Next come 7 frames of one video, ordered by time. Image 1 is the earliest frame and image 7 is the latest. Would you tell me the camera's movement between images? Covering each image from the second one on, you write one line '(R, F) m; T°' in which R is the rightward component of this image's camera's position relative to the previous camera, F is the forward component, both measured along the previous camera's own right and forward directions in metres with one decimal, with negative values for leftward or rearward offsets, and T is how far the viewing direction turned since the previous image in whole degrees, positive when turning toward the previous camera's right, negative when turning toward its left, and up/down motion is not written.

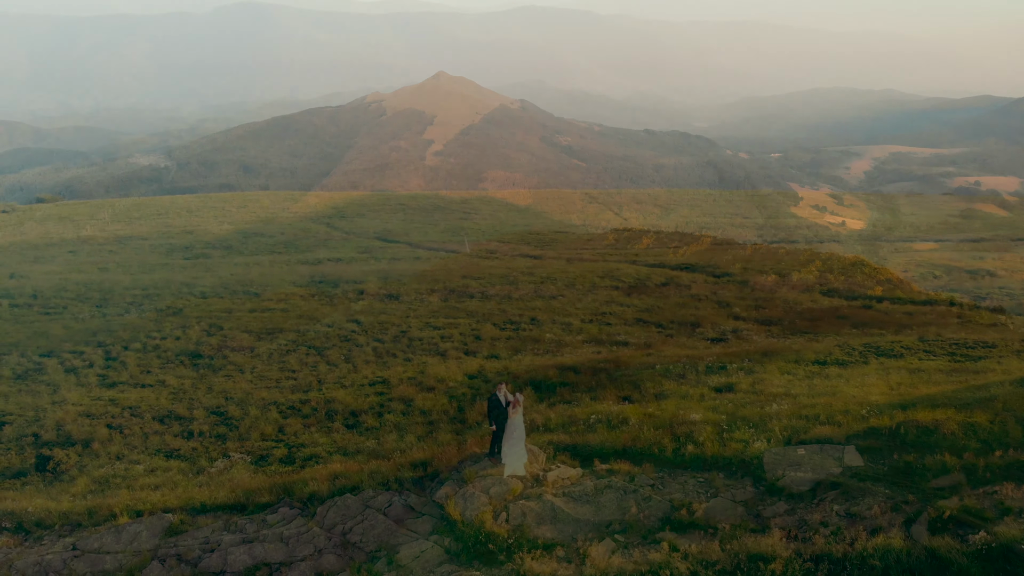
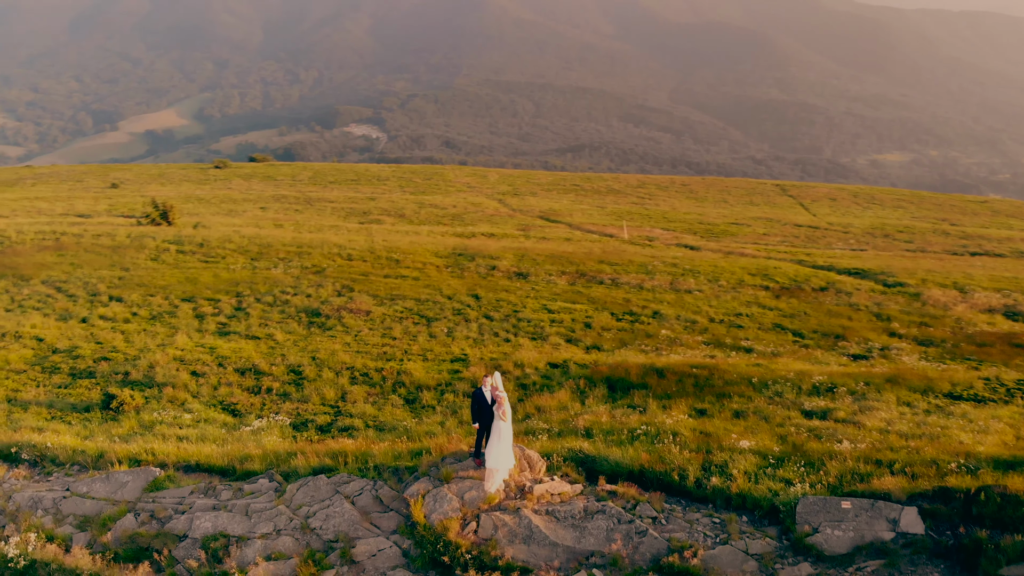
(+3.0, +2.3) m; -13°
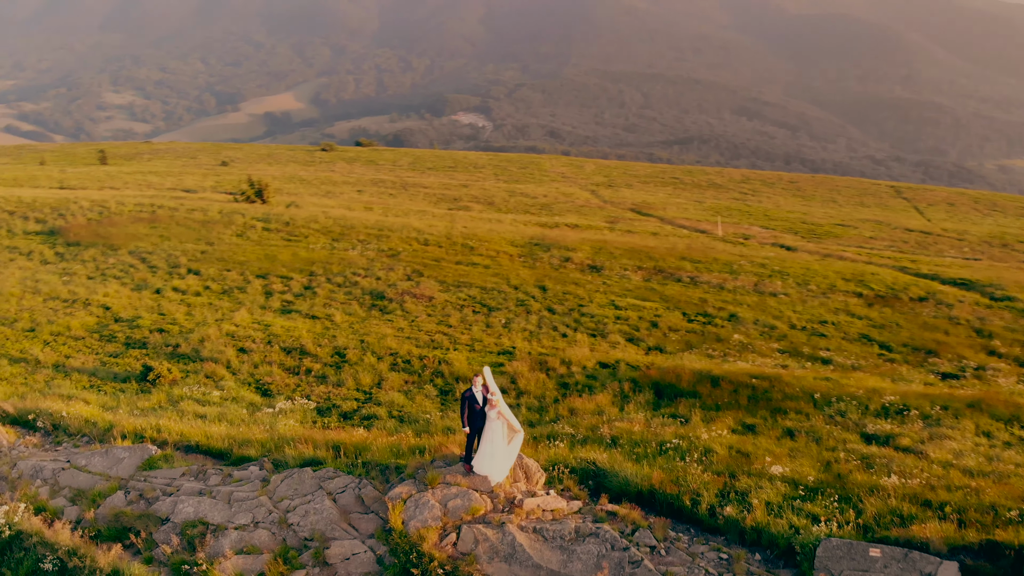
(+1.5, +1.3) m; -7°
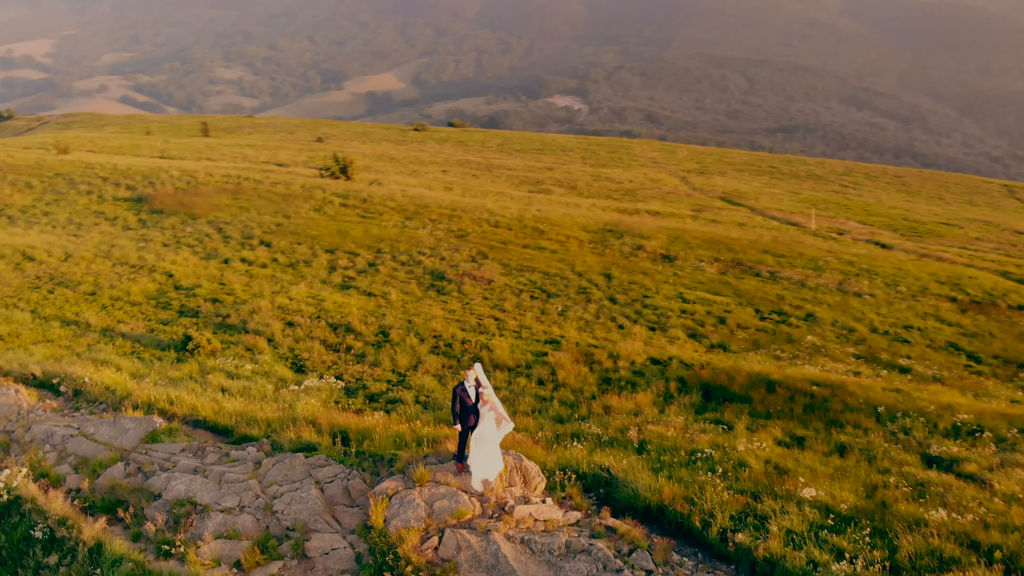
(+1.2, +1.1) m; -6°
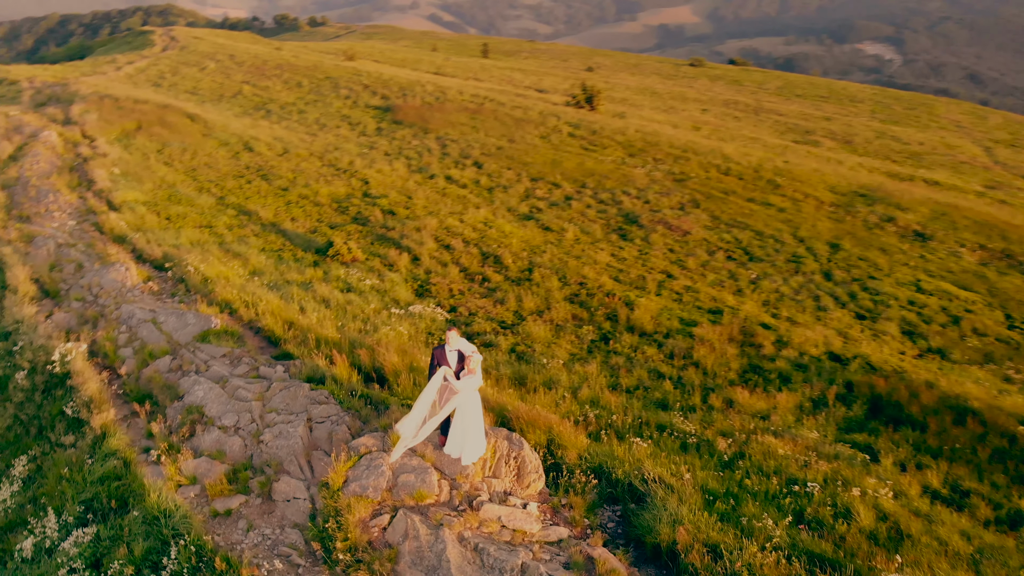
(+2.7, +2.8) m; -18°
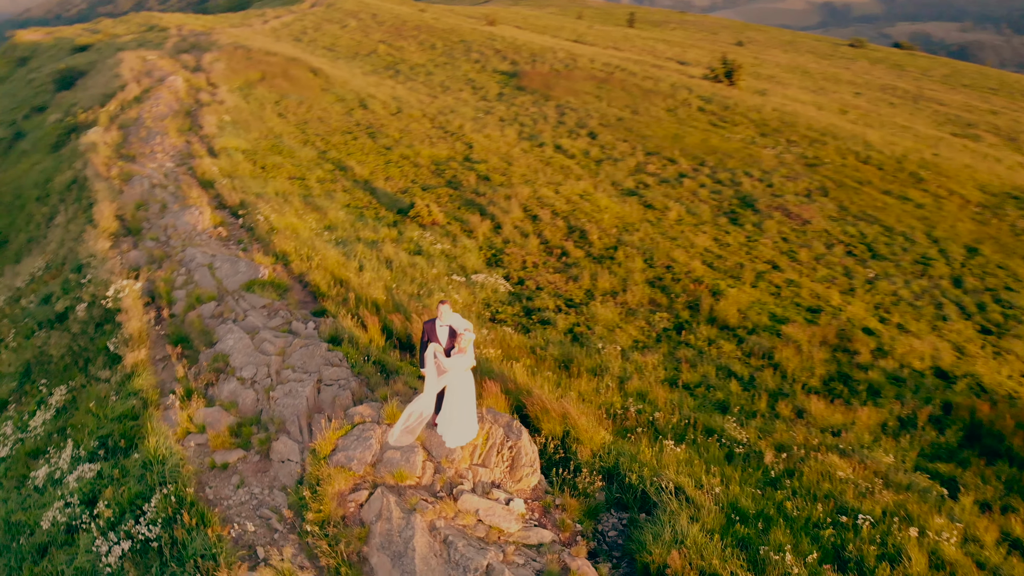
(+1.3, +1.0) m; -9°
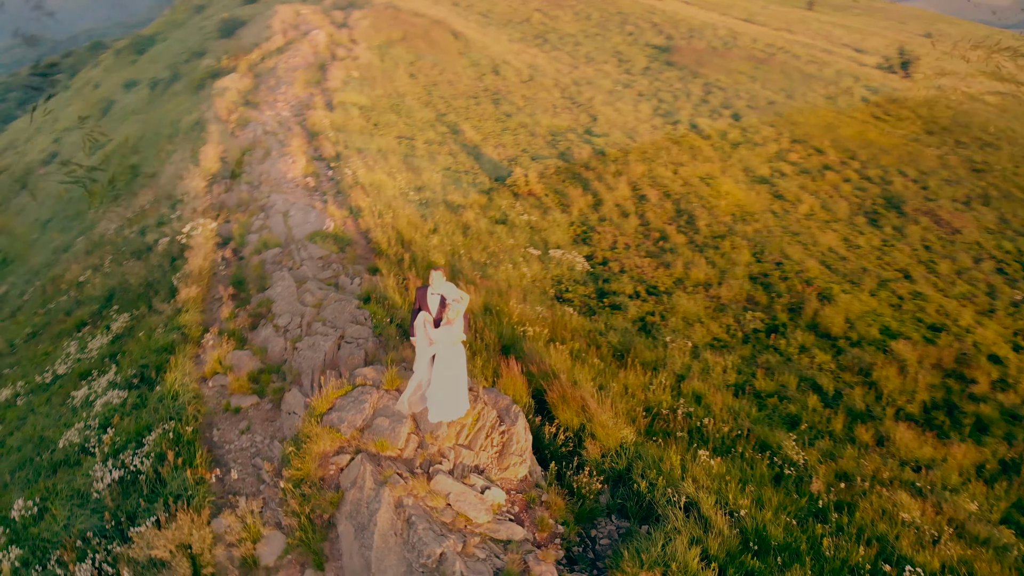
(+1.4, +0.8) m; -10°
